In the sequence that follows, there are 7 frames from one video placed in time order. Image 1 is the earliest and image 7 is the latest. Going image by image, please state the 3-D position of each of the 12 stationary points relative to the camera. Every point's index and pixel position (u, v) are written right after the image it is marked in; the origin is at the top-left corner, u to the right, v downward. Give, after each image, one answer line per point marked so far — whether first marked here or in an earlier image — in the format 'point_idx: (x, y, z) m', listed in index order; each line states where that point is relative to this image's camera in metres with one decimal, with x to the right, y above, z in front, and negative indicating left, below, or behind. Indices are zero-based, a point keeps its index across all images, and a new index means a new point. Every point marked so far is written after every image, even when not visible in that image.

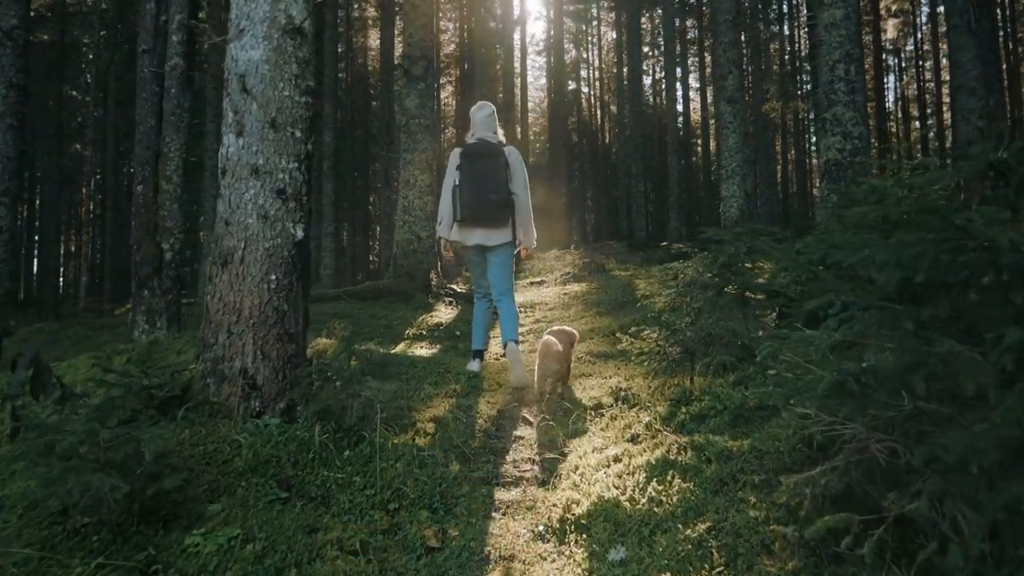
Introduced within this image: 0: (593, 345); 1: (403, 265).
0: (+0.8, -0.6, +8.3) m
1: (-2.0, +0.4, +15.5) m
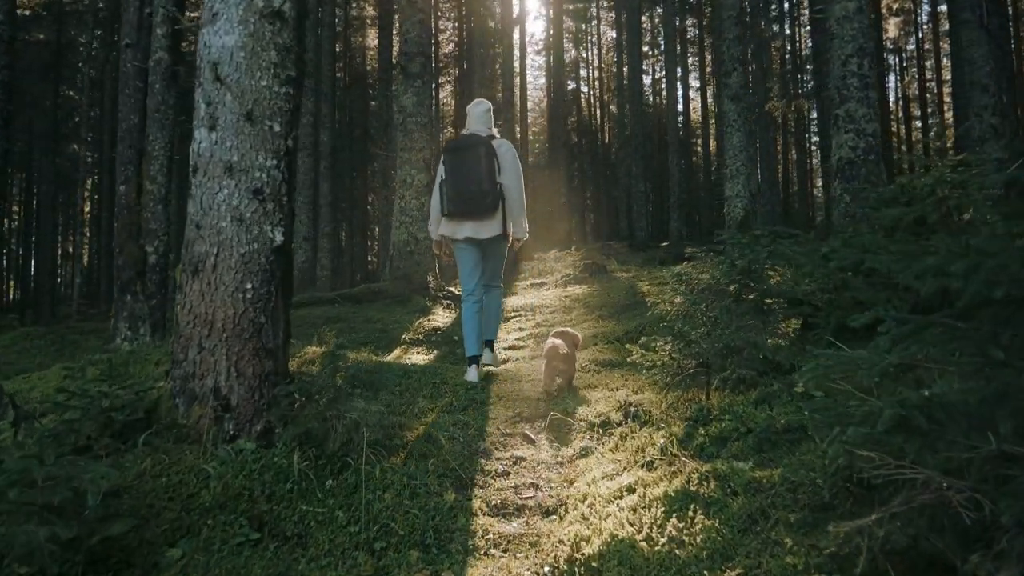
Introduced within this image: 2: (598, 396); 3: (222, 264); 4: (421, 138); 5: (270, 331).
0: (+0.8, -0.6, +7.9) m
1: (-2.0, +0.4, +15.1) m
2: (+0.6, -0.7, +6.0) m
3: (-1.3, +0.1, +3.9) m
4: (-1.6, +2.7, +15.4) m
5: (-1.1, -0.2, +3.9) m
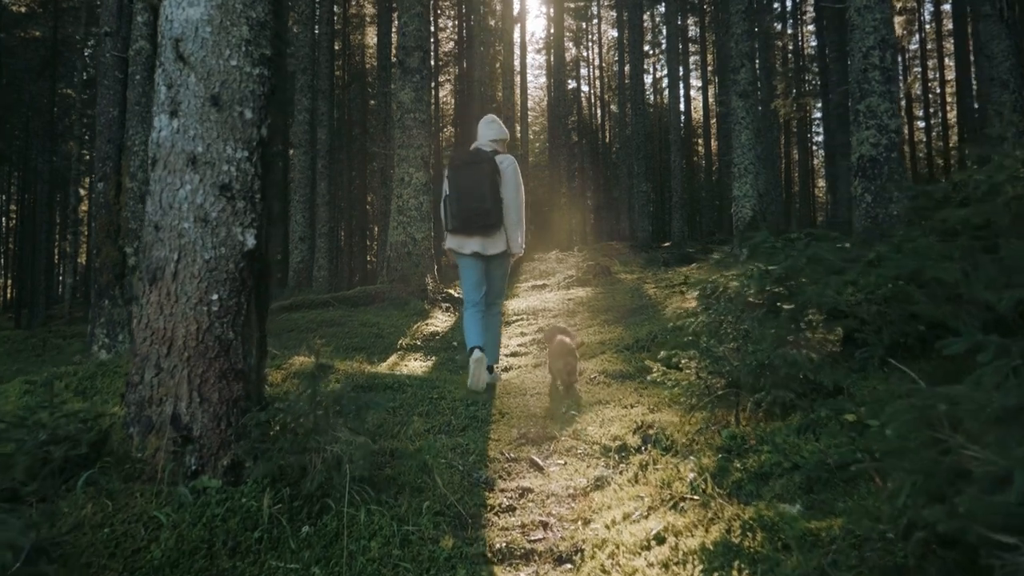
0: (+0.8, -0.7, +7.4) m
1: (-2.0, +0.3, +14.6) m
2: (+0.6, -0.8, +5.4) m
3: (-1.3, +0.1, +3.3) m
4: (-1.6, +2.6, +14.8) m
5: (-1.1, -0.2, +3.4) m
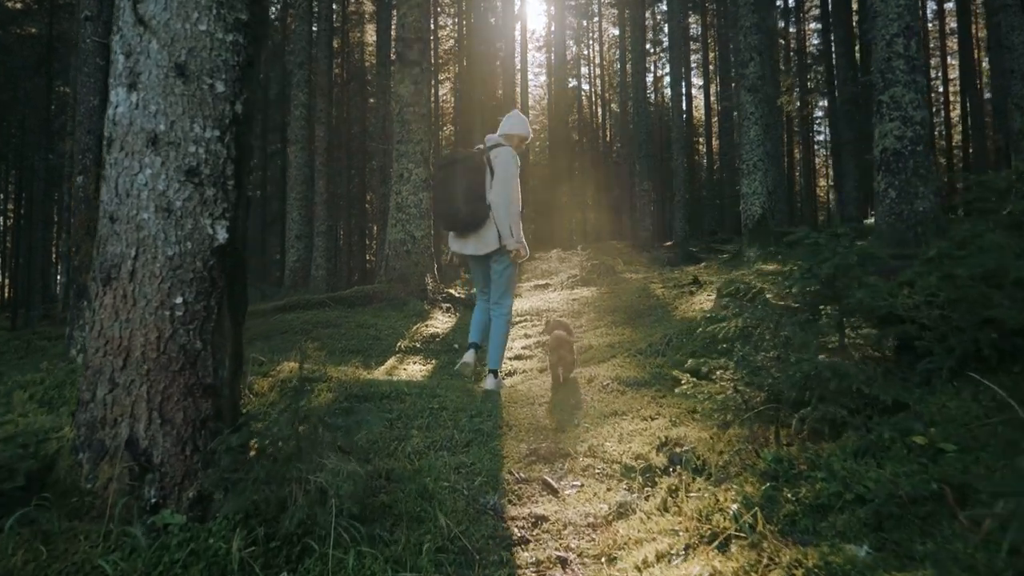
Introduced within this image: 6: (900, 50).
0: (+0.8, -0.7, +6.9) m
1: (-1.9, +0.3, +14.1) m
2: (+0.7, -0.8, +5.0) m
3: (-1.2, +0.1, +2.9) m
4: (-1.5, +2.6, +14.3) m
5: (-1.0, -0.2, +2.9) m
6: (+4.1, +2.5, +9.1) m
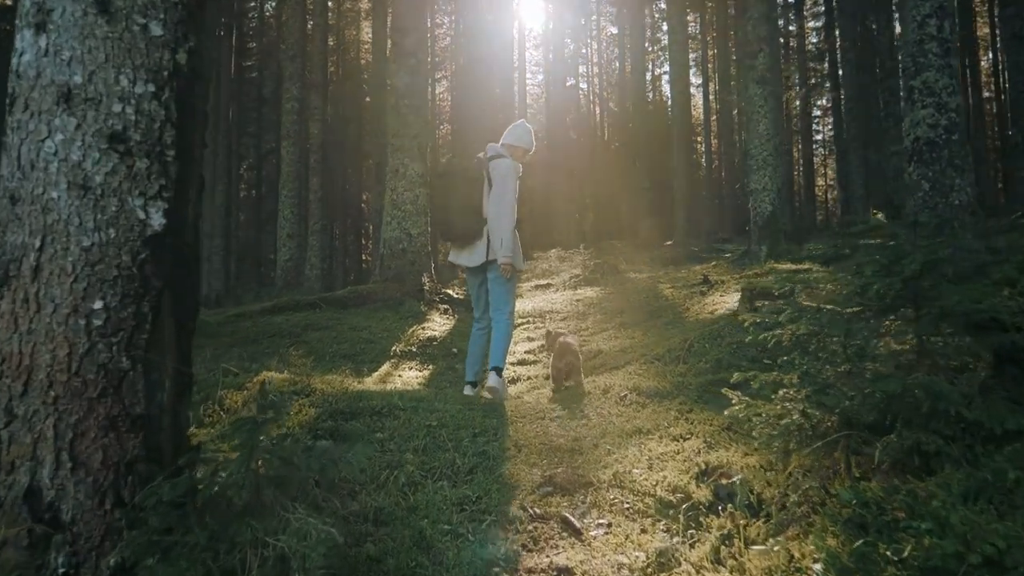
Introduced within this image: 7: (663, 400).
0: (+0.9, -0.7, +6.2) m
1: (-1.9, +0.3, +13.4) m
2: (+0.7, -0.8, +4.3) m
3: (-1.2, +0.1, +2.2) m
4: (-1.5, +2.6, +13.7) m
5: (-1.0, -0.3, +2.3) m
6: (+4.1, +2.5, +8.4) m
7: (+1.0, -0.7, +5.5) m
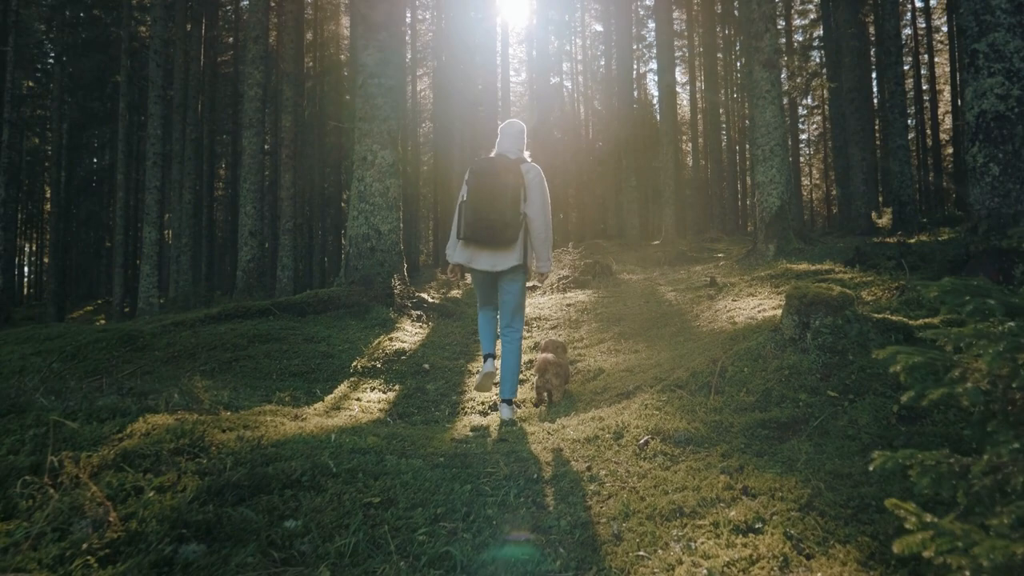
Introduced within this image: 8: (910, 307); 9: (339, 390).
0: (+0.8, -0.7, +4.7) m
1: (-2.1, +0.3, +11.9) m
2: (+0.7, -0.8, +2.8) m
3: (-1.2, 0.0, +0.6) m
4: (-1.8, +2.6, +12.1) m
5: (-1.0, -0.3, +0.7) m
6: (+4.0, +2.5, +7.0) m
7: (+0.9, -0.8, +4.0) m
8: (+2.7, -0.1, +5.9) m
9: (-1.5, -0.9, +7.5) m
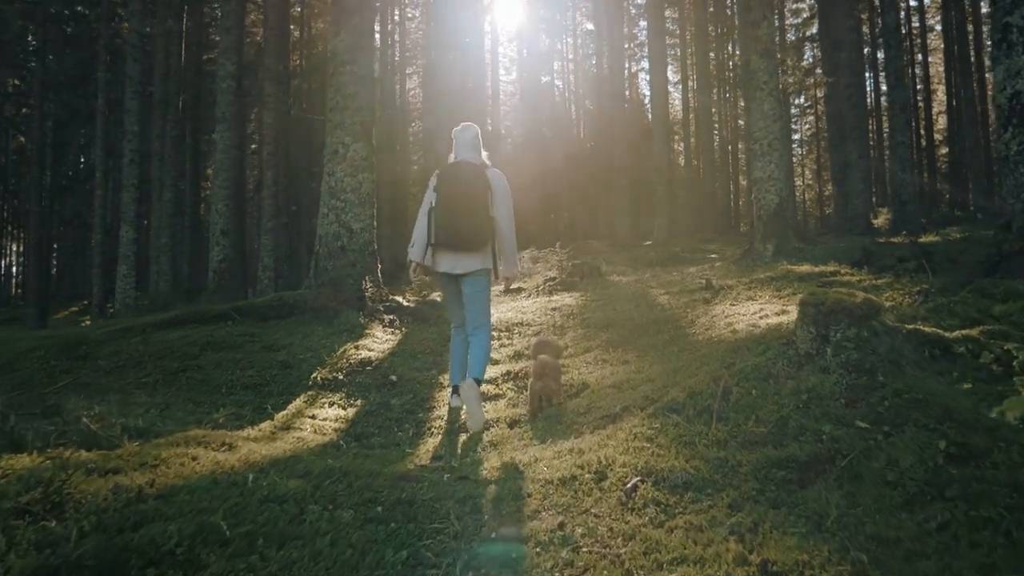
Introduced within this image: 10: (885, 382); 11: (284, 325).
0: (+0.6, -0.7, +3.9) m
1: (-2.4, +0.3, +11.0) m
2: (+0.5, -0.9, +2.0) m
3: (-1.3, 0.0, -0.2) m
4: (-2.0, +2.6, +11.3) m
5: (-1.1, -0.3, -0.1) m
6: (+3.8, +2.4, +6.2) m
7: (+0.7, -0.8, +3.2) m
8: (+2.6, -0.2, +5.1) m
9: (-1.7, -0.9, +6.7) m
10: (+1.7, -0.4, +3.9) m
11: (-2.6, -0.4, +9.8) m
